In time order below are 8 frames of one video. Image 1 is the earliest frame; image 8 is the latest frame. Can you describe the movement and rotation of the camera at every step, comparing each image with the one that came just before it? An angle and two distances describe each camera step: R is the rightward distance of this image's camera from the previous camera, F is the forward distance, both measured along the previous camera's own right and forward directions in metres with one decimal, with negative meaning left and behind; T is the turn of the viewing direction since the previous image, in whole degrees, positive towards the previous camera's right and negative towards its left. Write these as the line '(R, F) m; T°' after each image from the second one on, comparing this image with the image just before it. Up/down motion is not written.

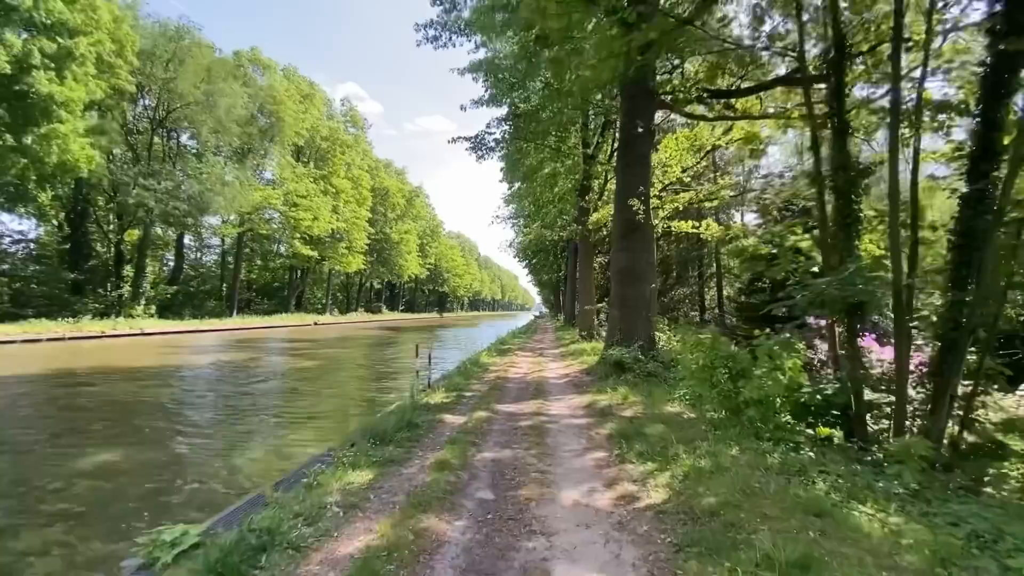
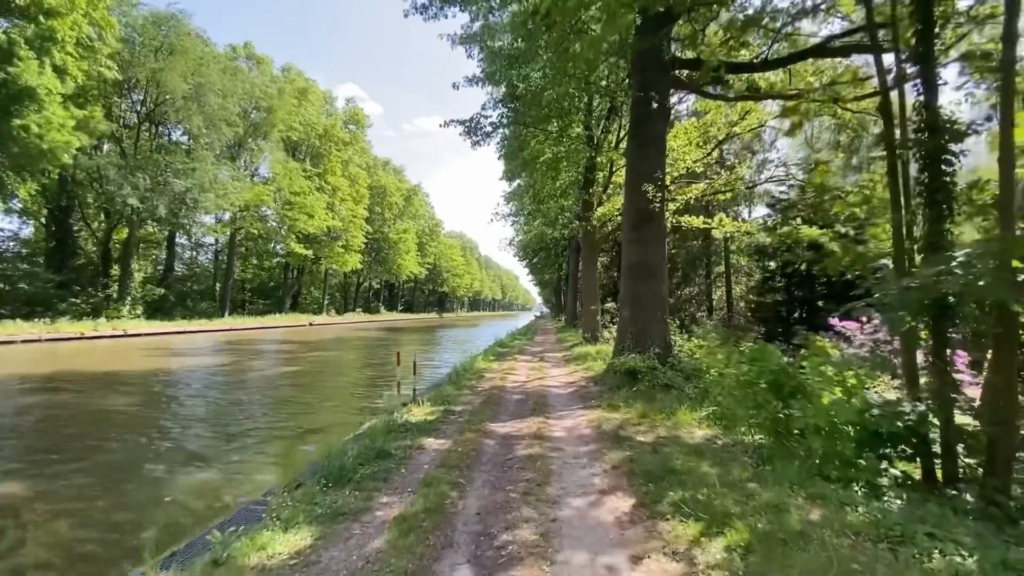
(+0.1, +1.3) m; 0°
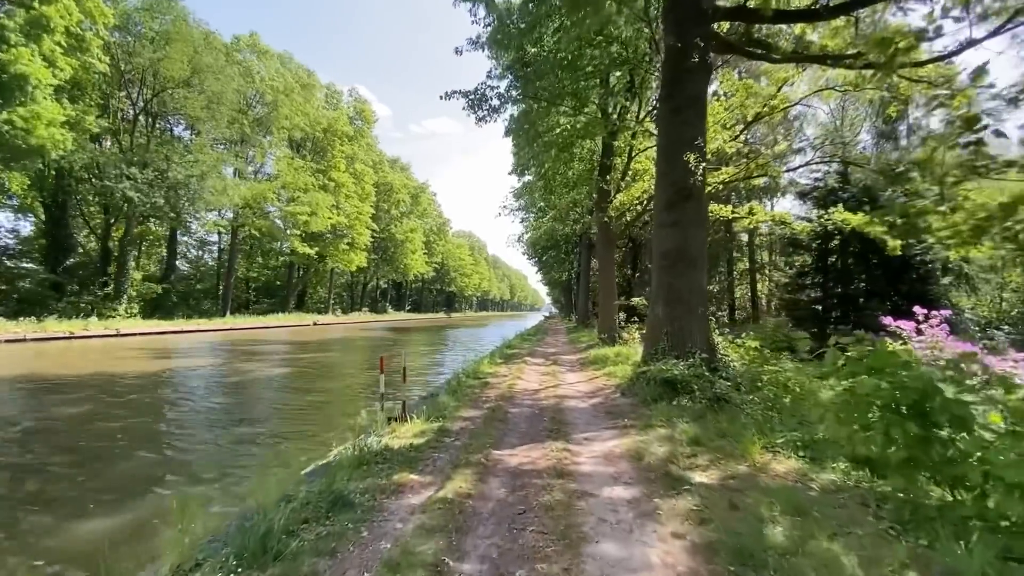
(0.0, +1.5) m; -1°
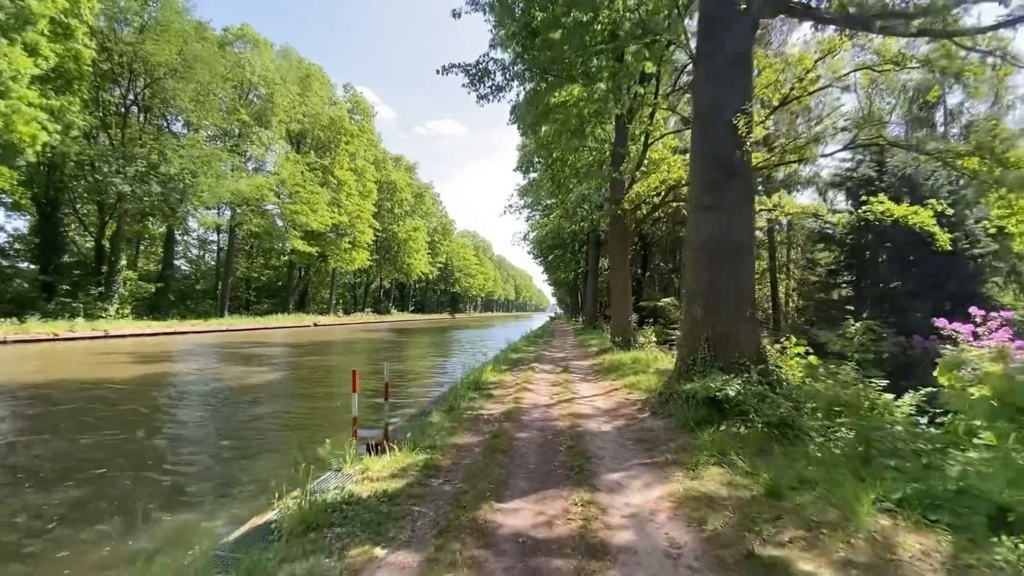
(0.0, +1.4) m; -1°
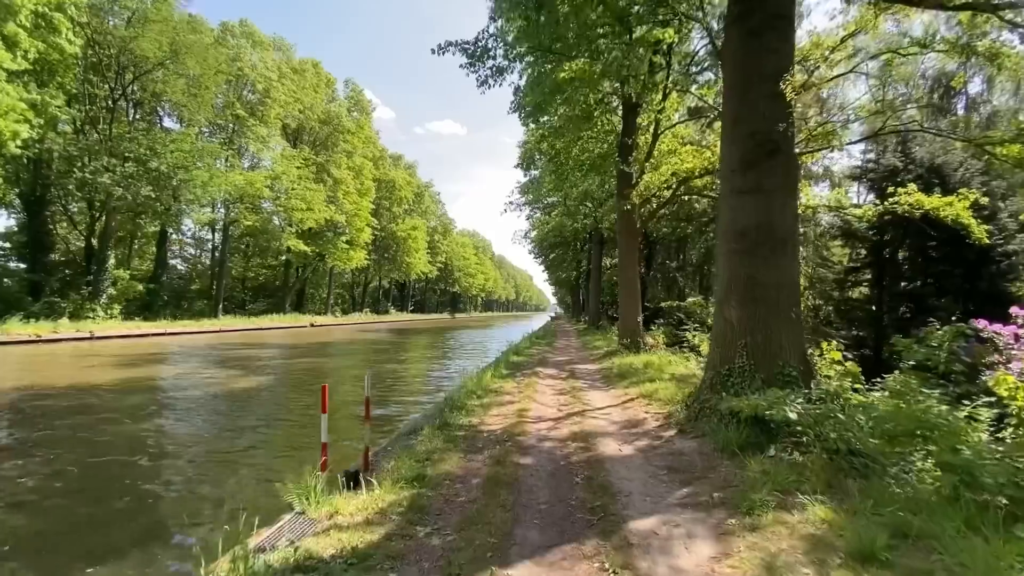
(0.0, +0.9) m; 0°
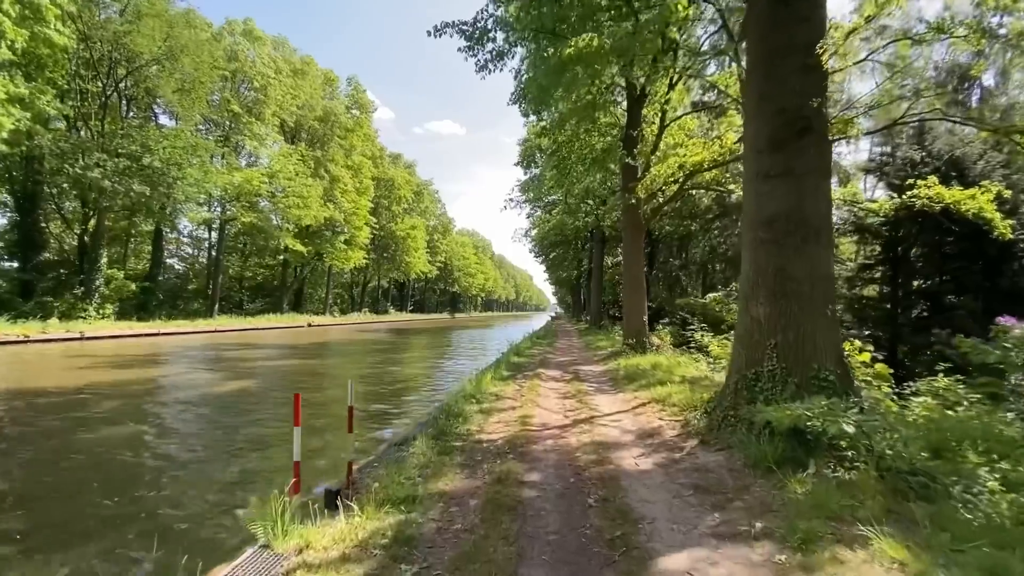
(0.0, +0.6) m; 0°
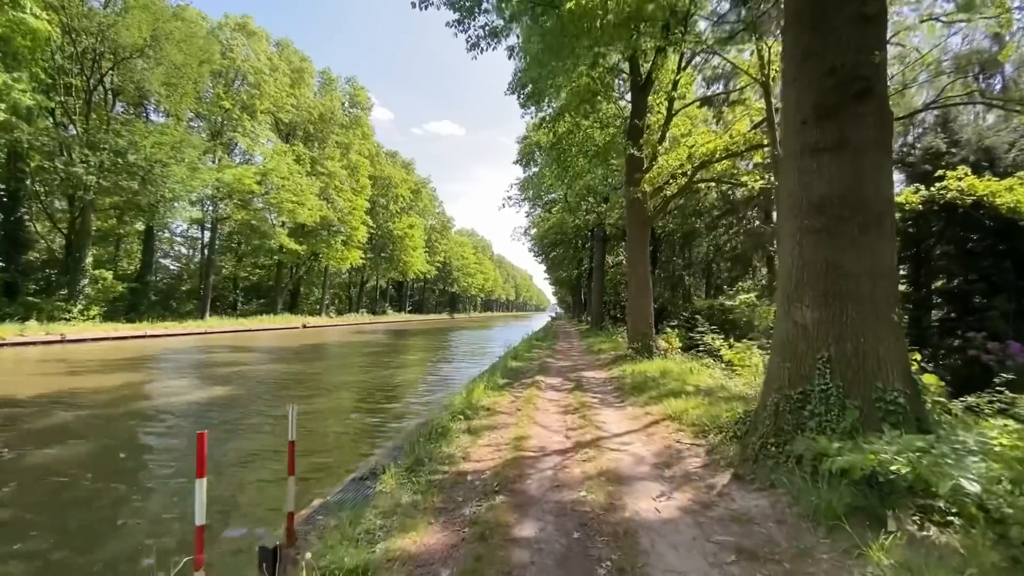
(+0.1, +0.9) m; 0°
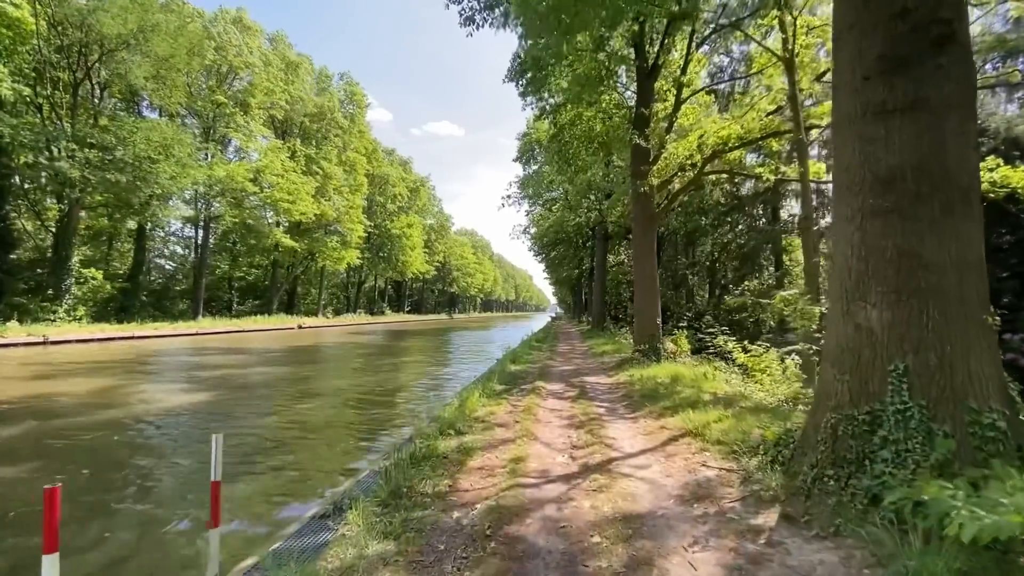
(0.0, +0.8) m; 0°
